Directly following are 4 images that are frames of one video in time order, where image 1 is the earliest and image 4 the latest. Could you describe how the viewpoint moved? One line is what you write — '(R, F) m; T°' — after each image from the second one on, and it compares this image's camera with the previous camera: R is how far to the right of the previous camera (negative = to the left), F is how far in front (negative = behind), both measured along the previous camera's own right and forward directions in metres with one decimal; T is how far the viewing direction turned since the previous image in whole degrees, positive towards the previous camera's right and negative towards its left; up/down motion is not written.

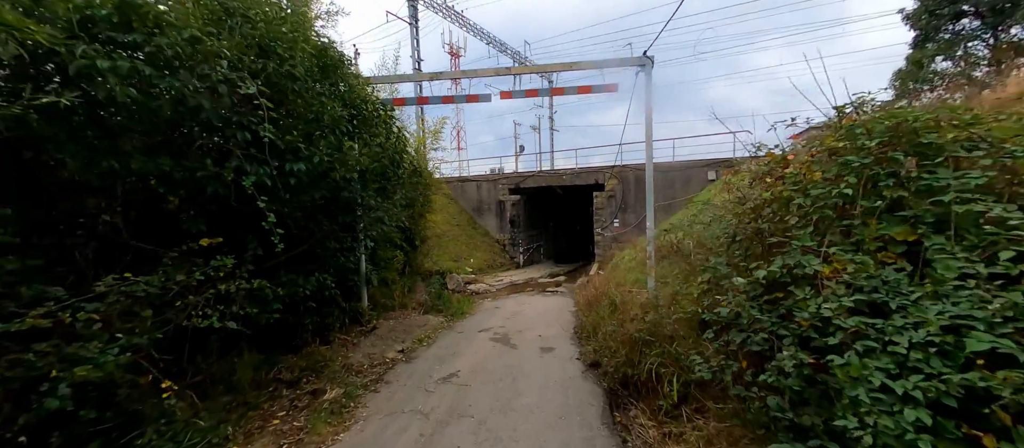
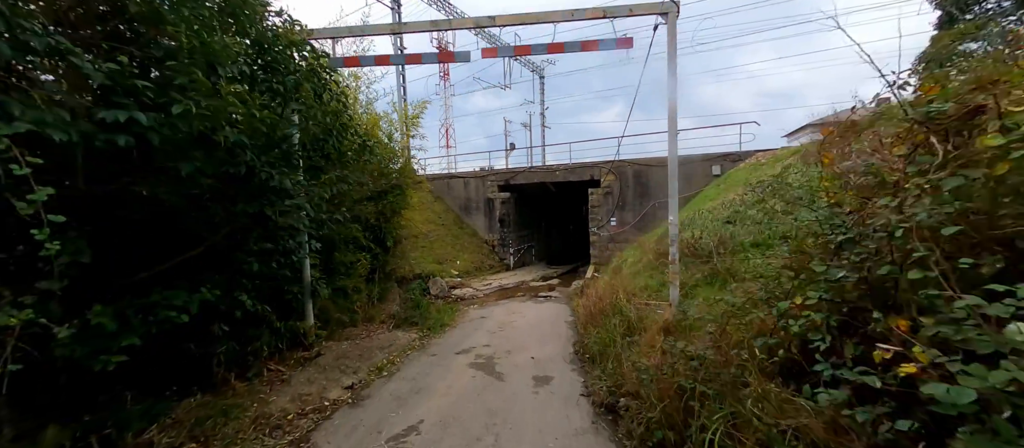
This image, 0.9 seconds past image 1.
(+0.1, +1.2) m; +1°
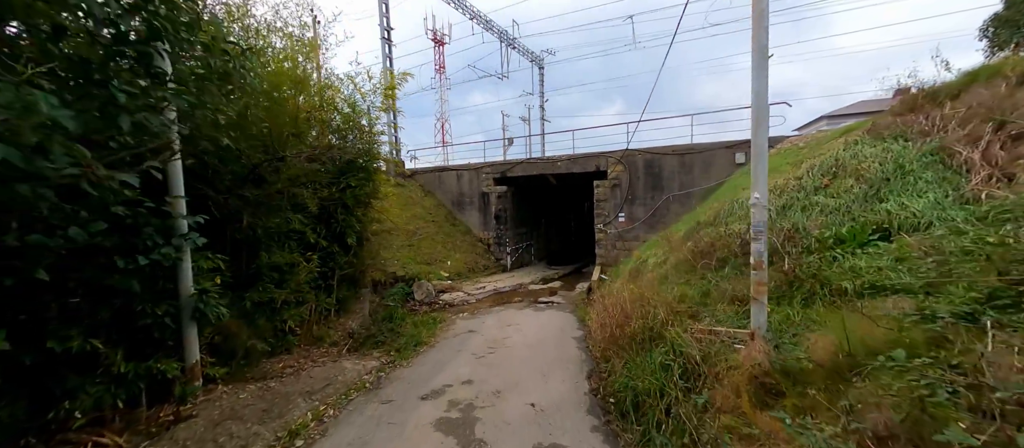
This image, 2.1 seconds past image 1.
(+0.1, +1.6) m; 0°
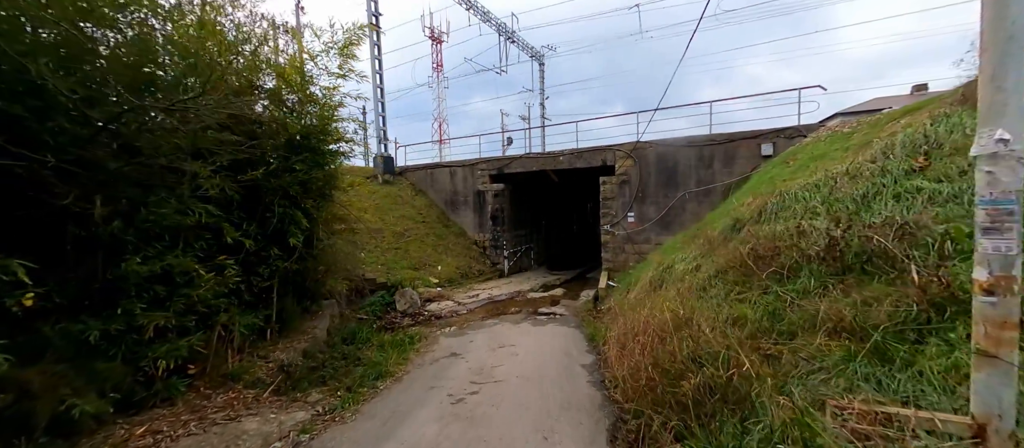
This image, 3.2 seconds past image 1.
(+0.1, +1.4) m; 0°
